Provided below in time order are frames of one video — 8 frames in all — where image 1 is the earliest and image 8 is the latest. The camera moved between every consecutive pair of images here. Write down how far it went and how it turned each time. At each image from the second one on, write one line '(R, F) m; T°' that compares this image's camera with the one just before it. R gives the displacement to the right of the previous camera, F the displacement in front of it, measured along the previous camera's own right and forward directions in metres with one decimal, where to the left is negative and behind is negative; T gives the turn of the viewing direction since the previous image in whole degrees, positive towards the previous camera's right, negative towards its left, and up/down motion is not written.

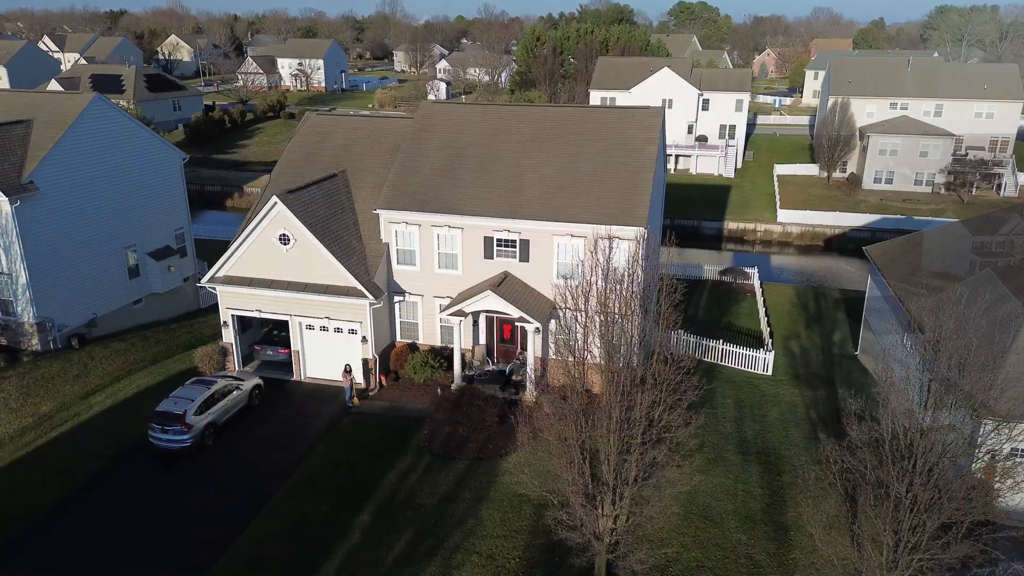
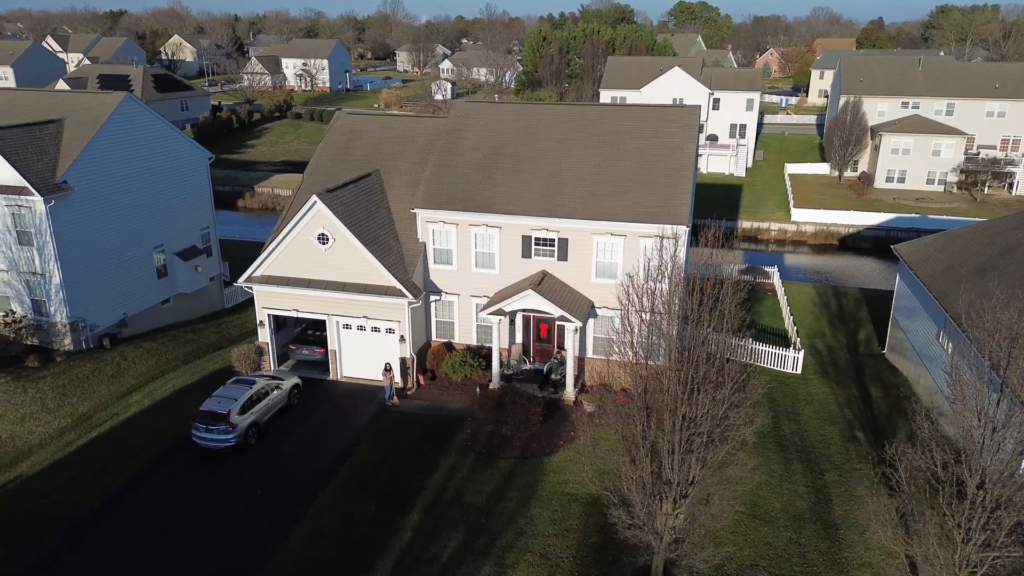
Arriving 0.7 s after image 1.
(-1.2, 0.0) m; 0°
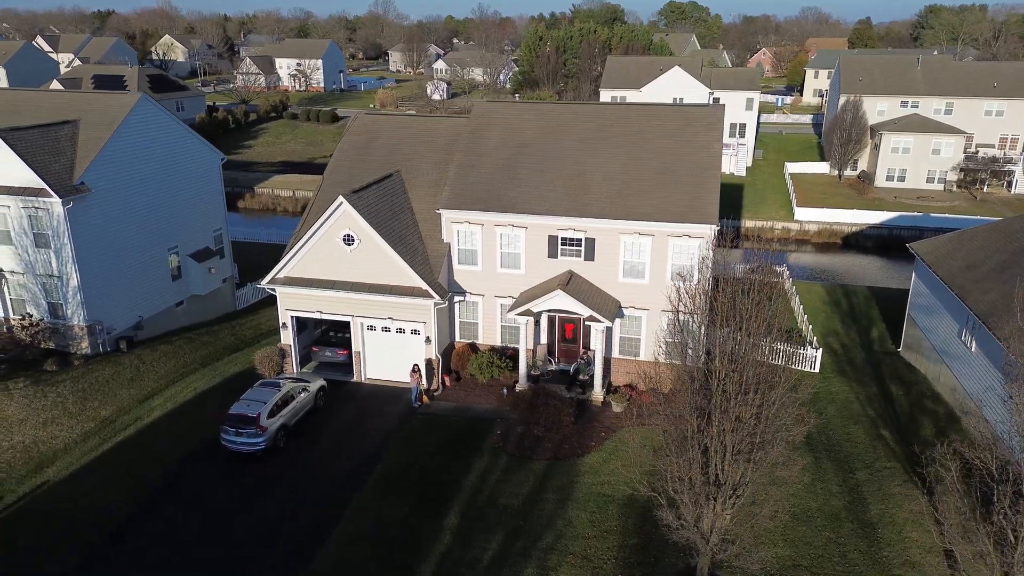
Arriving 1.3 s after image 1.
(-1.1, +0.1) m; +1°
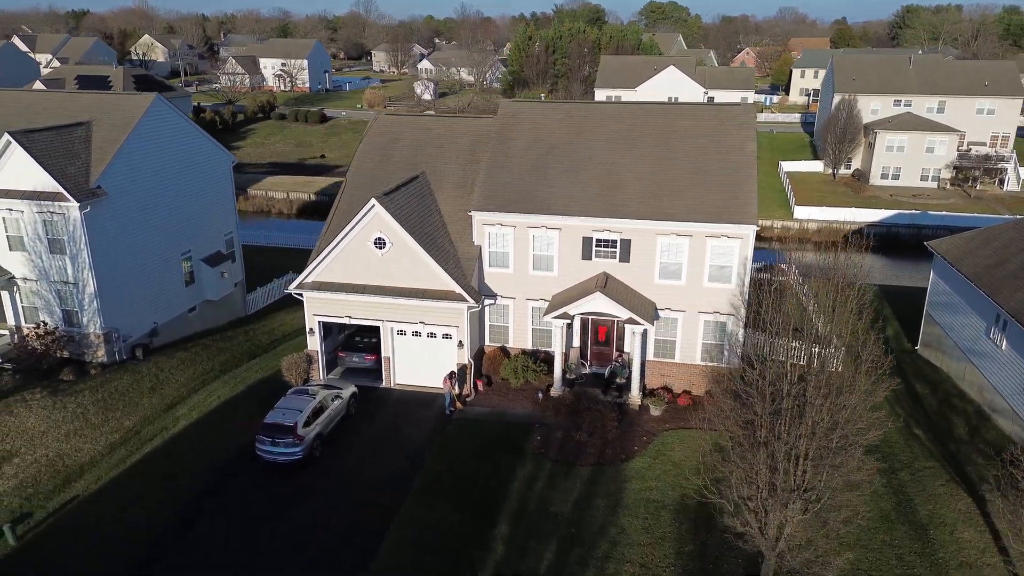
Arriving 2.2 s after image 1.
(-1.6, +0.4) m; +1°
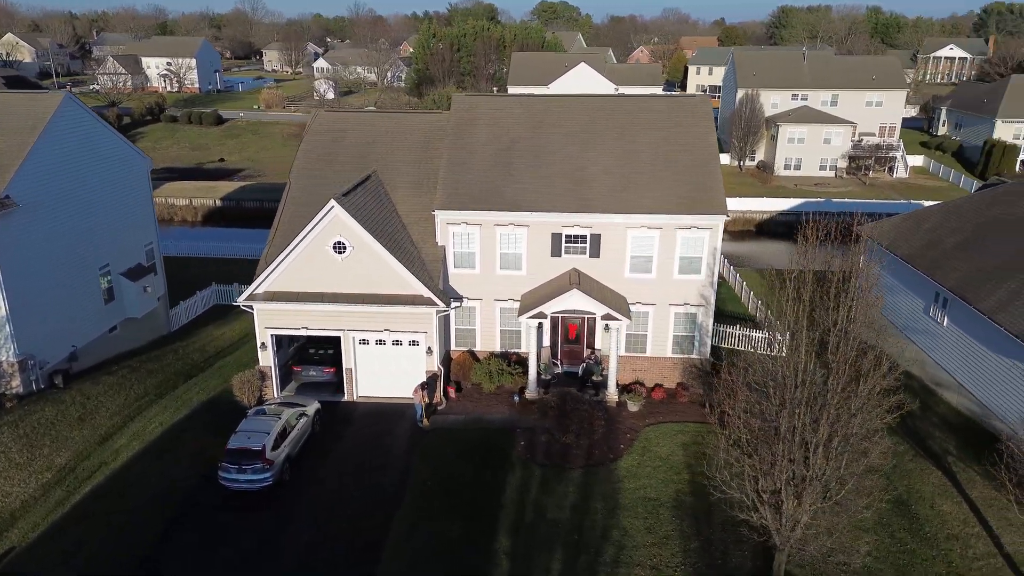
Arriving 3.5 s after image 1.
(-2.0, +1.0) m; +8°
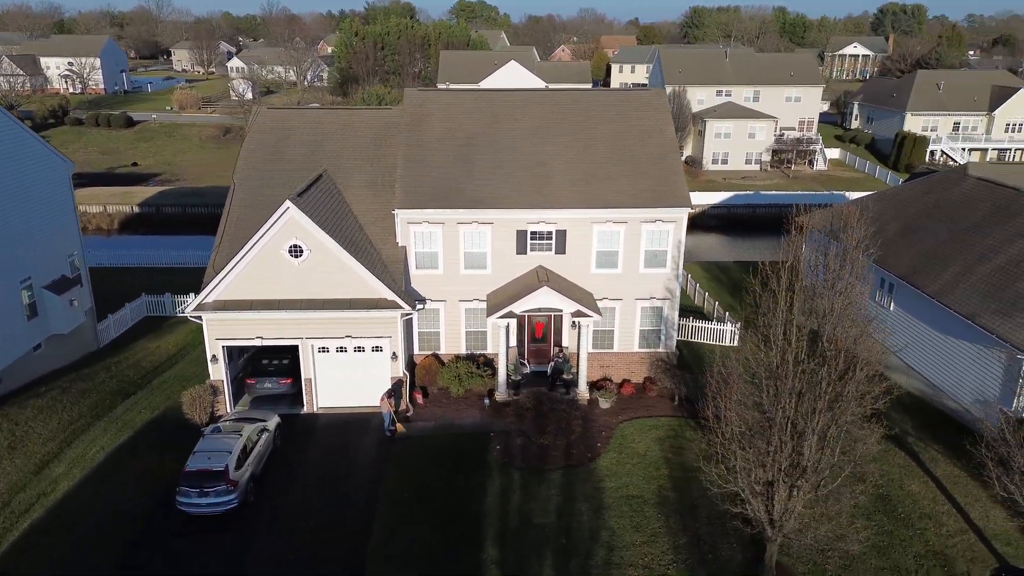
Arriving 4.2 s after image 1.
(-1.2, +0.6) m; +6°
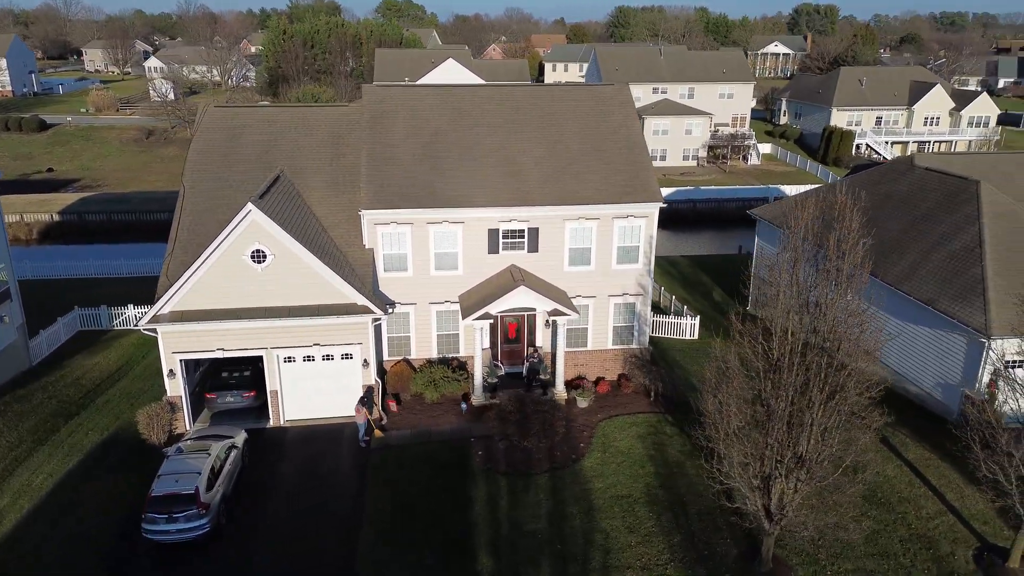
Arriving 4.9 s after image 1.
(-1.1, +0.6) m; +5°
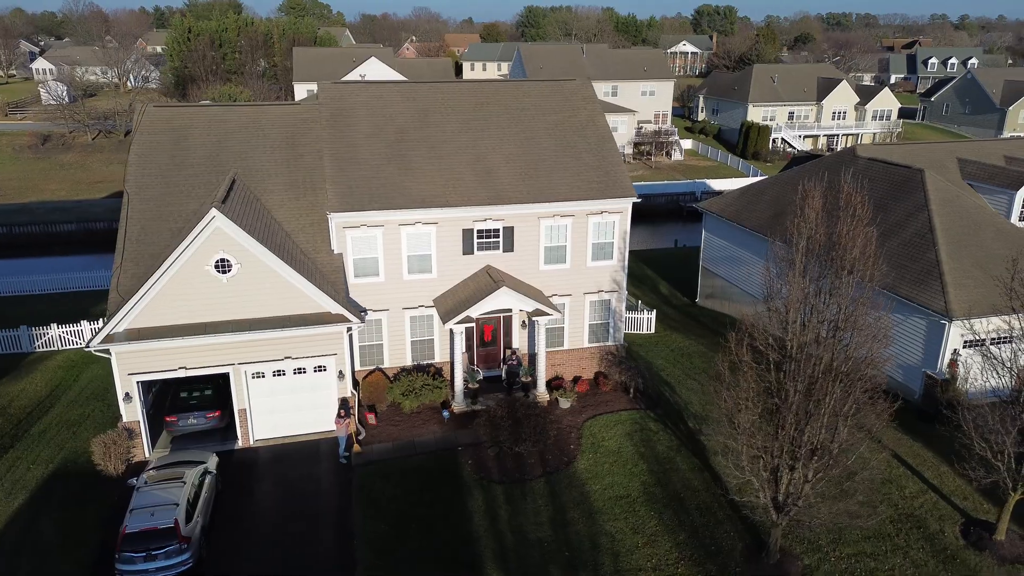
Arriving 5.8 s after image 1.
(-1.6, +0.7) m; +6°
